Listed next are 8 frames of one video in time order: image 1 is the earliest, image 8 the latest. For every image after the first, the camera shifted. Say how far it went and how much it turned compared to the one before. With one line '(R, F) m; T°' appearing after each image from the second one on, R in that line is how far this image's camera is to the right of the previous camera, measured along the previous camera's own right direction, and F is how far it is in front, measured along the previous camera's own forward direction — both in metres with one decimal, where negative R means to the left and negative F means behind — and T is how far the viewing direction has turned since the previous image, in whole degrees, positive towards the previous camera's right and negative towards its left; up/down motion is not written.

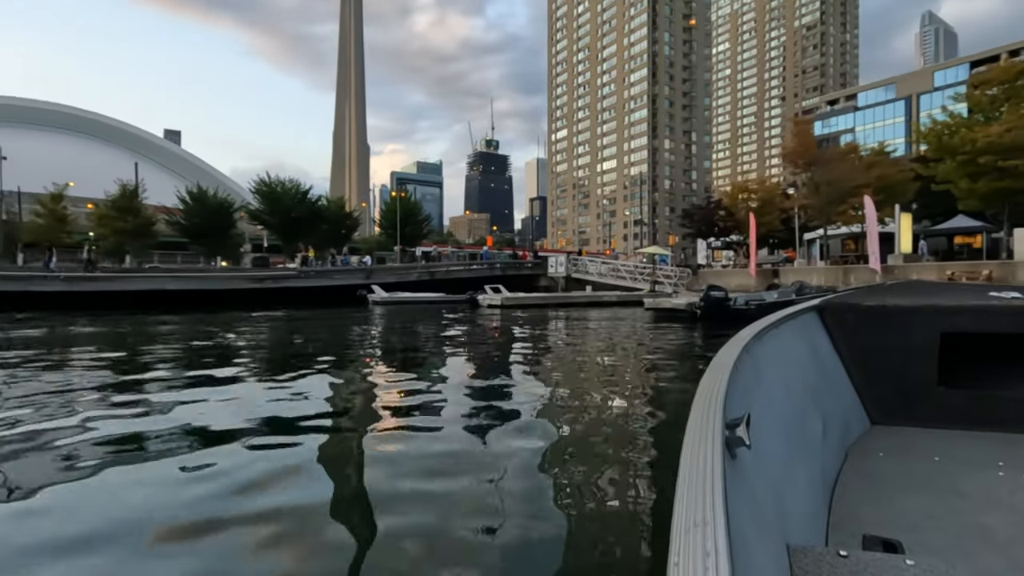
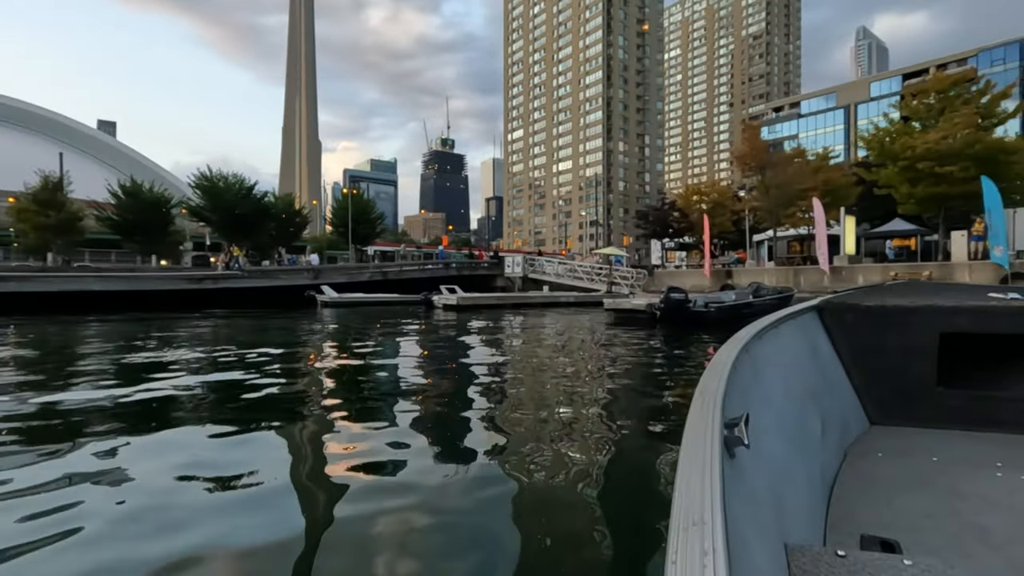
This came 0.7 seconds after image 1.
(0.0, +0.3) m; +5°
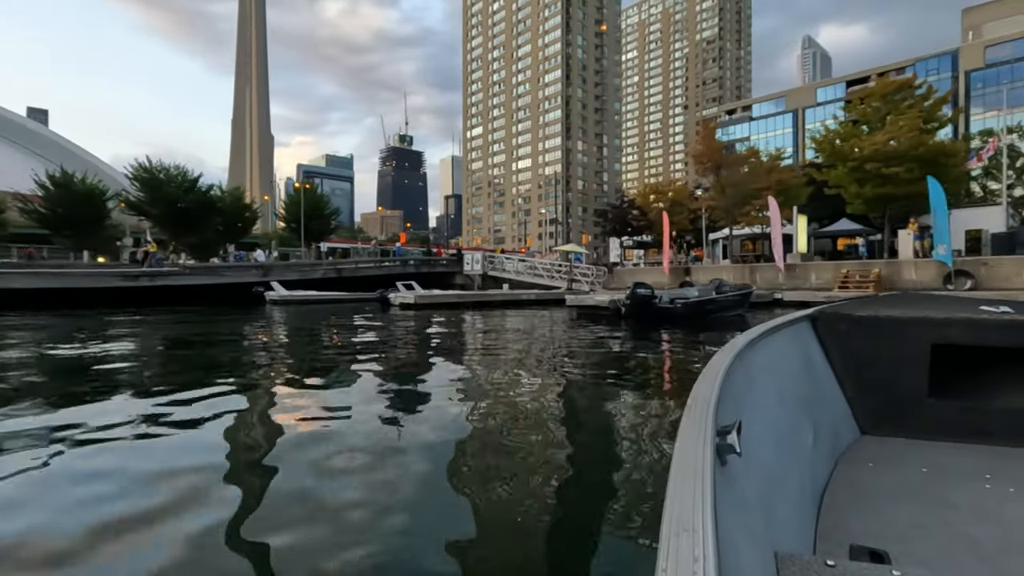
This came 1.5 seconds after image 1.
(0.0, +0.3) m; +4°
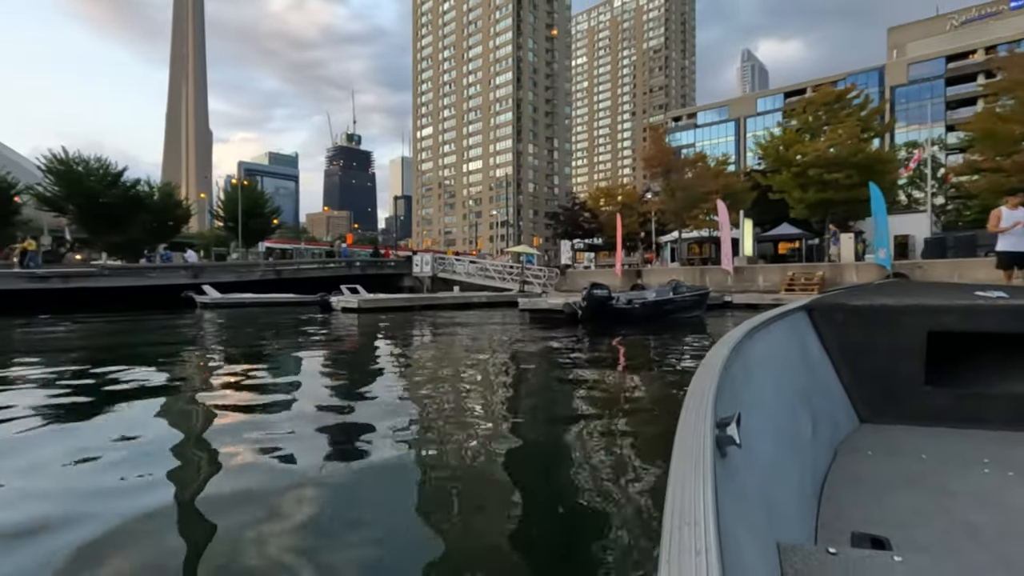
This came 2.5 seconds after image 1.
(0.0, +0.4) m; +5°
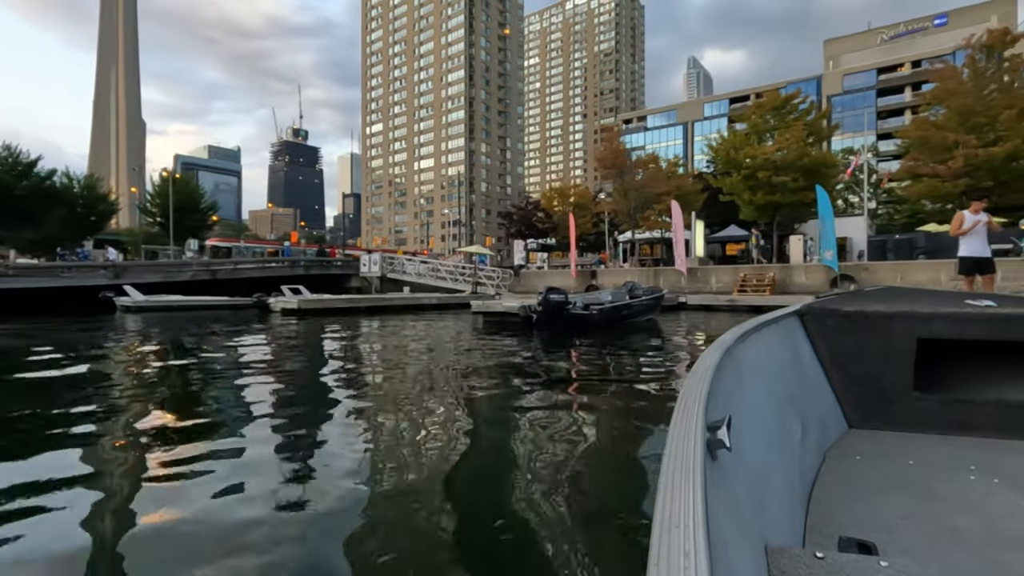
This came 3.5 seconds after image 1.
(0.0, +0.4) m; +5°
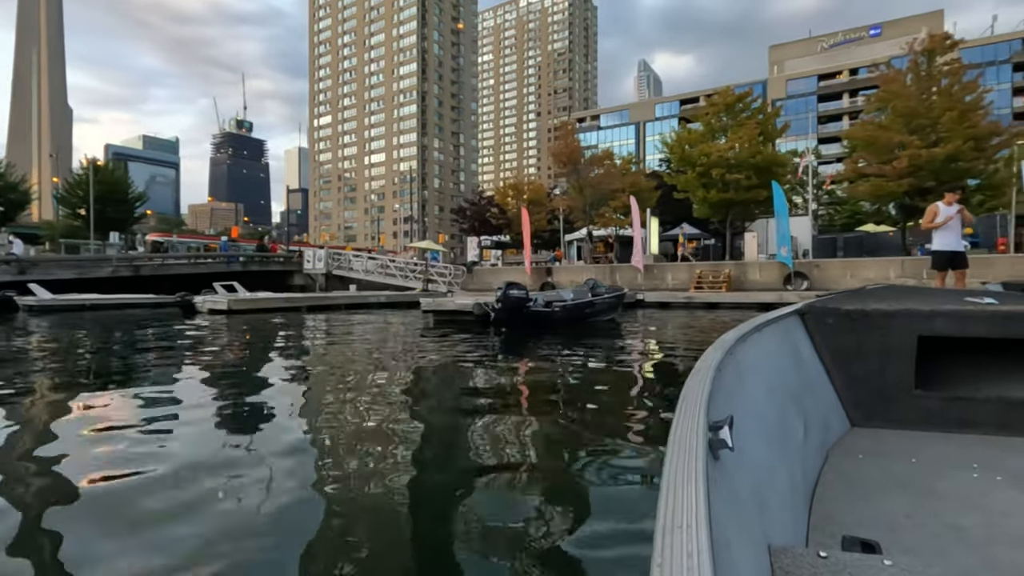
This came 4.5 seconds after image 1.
(0.0, +0.5) m; +5°
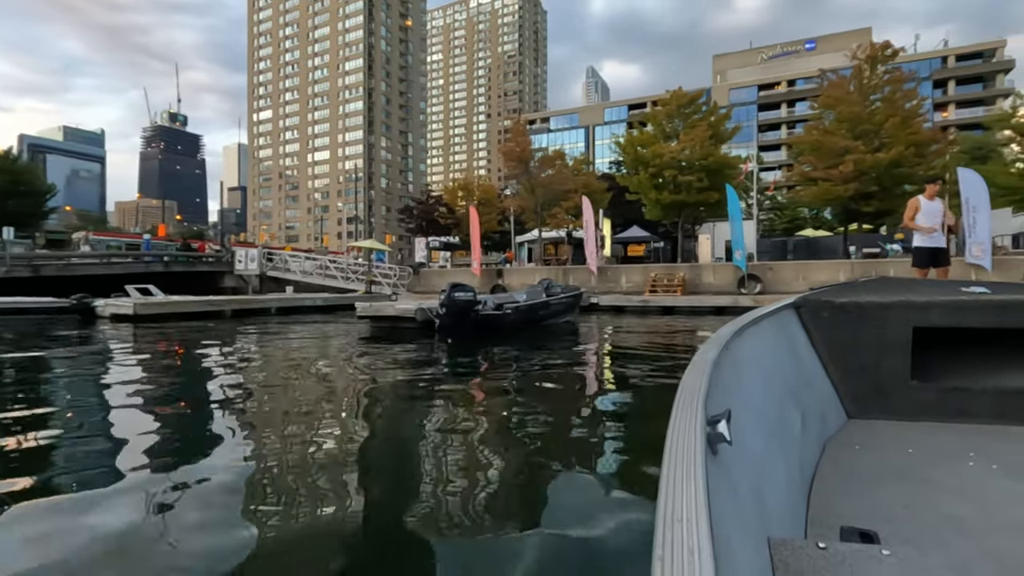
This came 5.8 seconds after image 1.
(0.0, +0.6) m; +5°
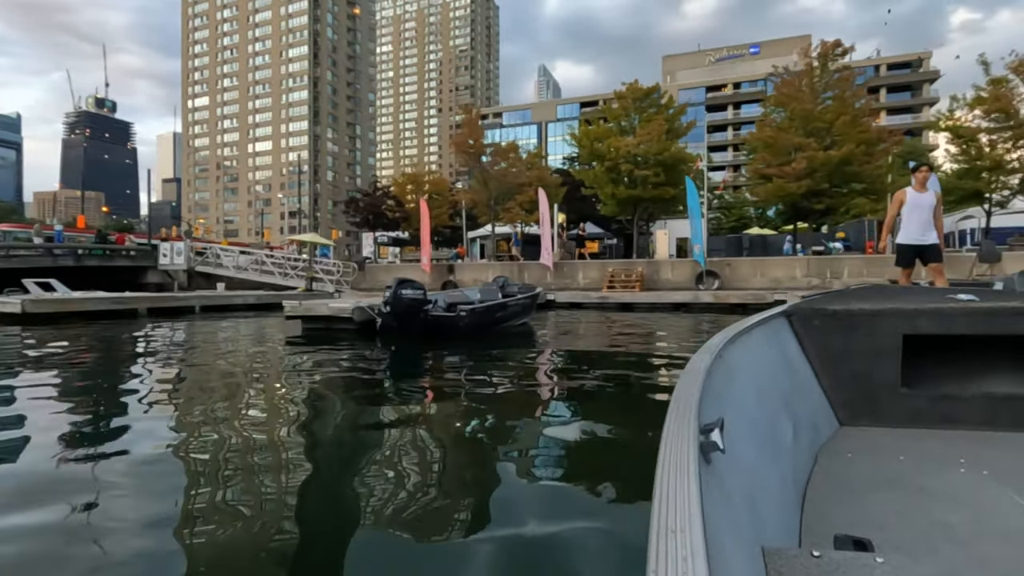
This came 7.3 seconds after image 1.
(0.0, +0.6) m; +5°
